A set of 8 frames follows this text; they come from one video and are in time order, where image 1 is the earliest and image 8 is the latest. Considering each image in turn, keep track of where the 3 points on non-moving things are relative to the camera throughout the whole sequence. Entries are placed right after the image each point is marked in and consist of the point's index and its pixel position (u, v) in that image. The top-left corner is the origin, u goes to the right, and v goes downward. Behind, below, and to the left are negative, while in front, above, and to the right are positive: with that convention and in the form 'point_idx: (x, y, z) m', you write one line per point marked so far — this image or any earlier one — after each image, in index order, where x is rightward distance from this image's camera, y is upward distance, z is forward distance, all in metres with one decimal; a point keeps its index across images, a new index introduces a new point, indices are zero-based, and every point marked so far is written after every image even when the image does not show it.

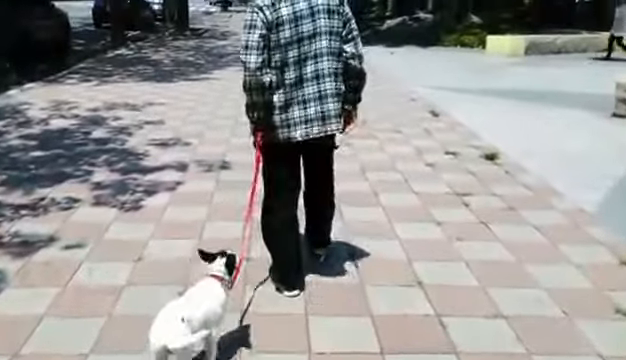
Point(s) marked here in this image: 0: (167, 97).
0: (-5.2, +3.0, +12.0) m
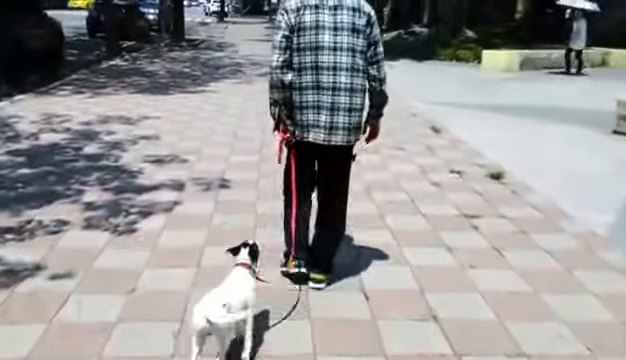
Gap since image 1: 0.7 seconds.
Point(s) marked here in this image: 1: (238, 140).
0: (-5.2, +2.5, +11.8) m
1: (-2.0, +1.1, +9.1) m
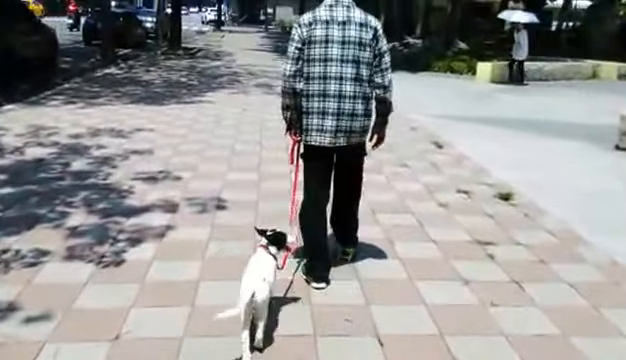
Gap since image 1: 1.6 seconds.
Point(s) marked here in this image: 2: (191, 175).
0: (-5.2, +2.1, +11.4) m
1: (-2.0, +0.6, +8.7) m
2: (-2.7, +0.1, +7.6) m
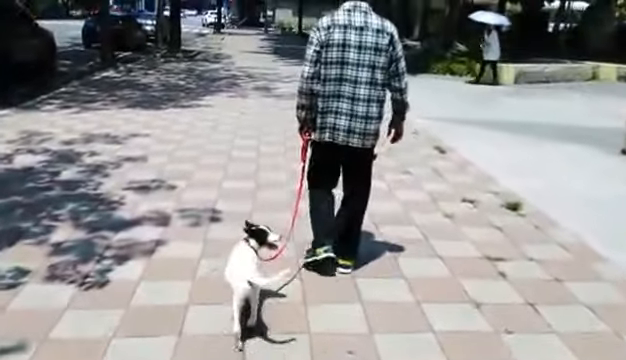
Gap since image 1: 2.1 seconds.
0: (-5.2, +1.8, +11.1) m
1: (-2.0, +0.4, +8.4) m
2: (-2.7, -0.1, +7.3) m
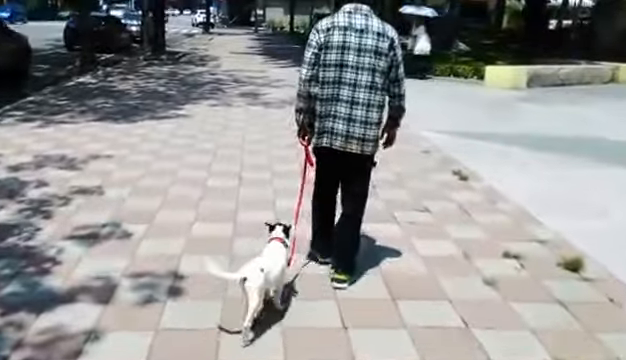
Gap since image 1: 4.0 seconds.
0: (-5.4, +1.1, +9.5) m
1: (-2.1, -0.3, +6.9) m
2: (-2.8, -0.8, +5.7) m
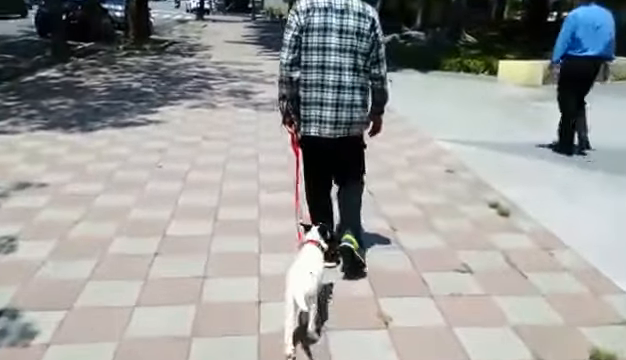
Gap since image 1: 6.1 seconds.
0: (-5.4, +0.5, +7.5) m
1: (-2.1, -1.0, +4.9) m
2: (-2.8, -1.5, +3.8) m
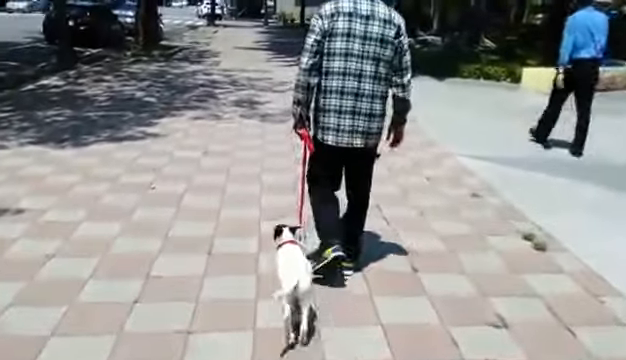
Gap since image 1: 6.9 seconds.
0: (-5.2, +0.1, +6.9) m
1: (-2.1, -1.4, +4.2) m
2: (-2.8, -1.9, +3.1) m
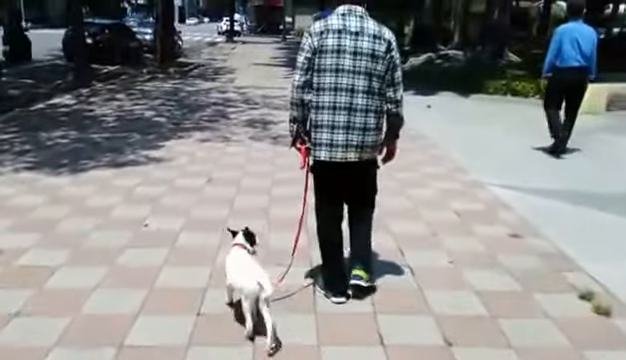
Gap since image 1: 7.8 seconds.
0: (-5.0, -0.5, +6.4) m
1: (-2.0, -2.0, +3.4) m
2: (-2.8, -2.4, +2.3) m
